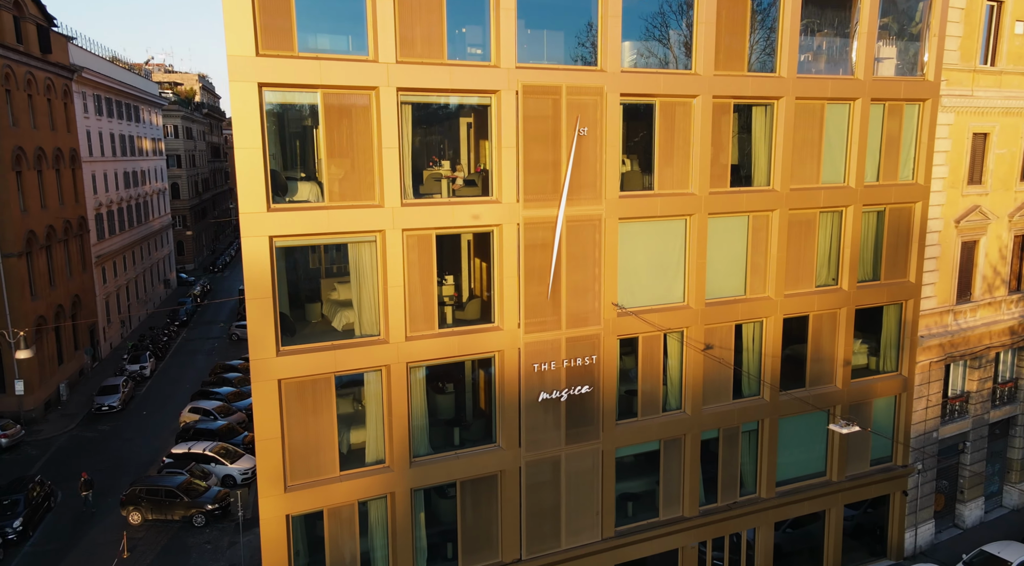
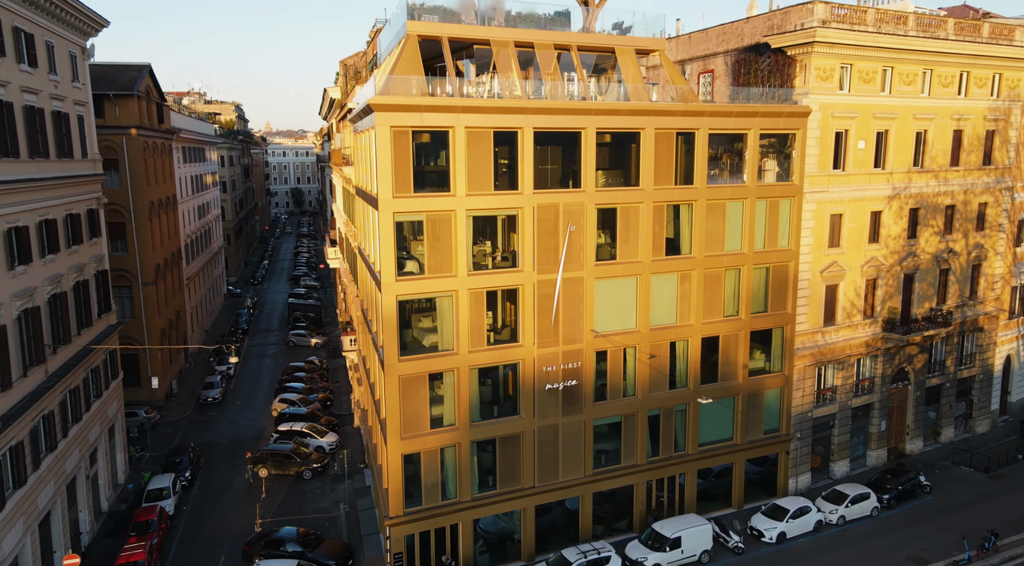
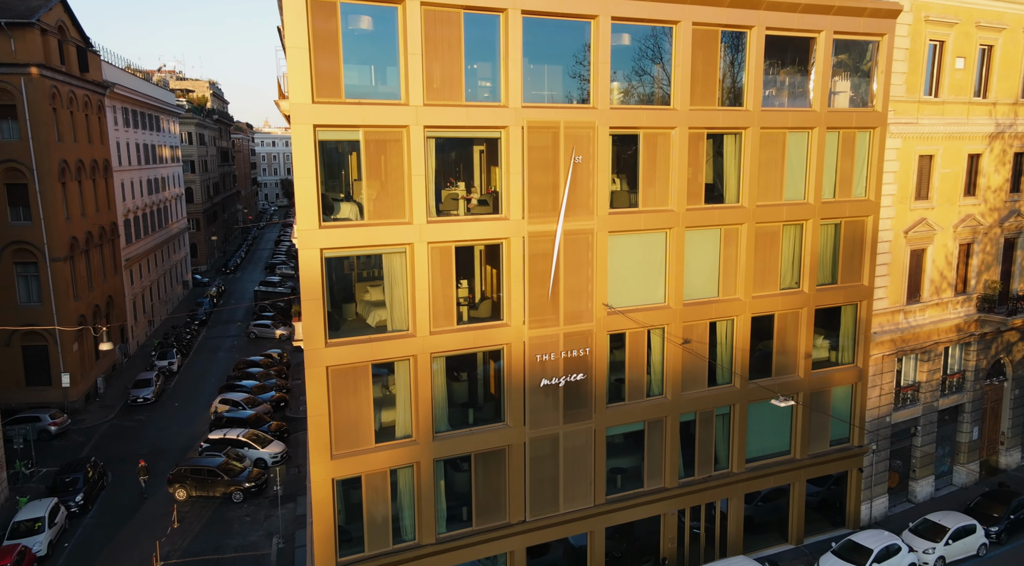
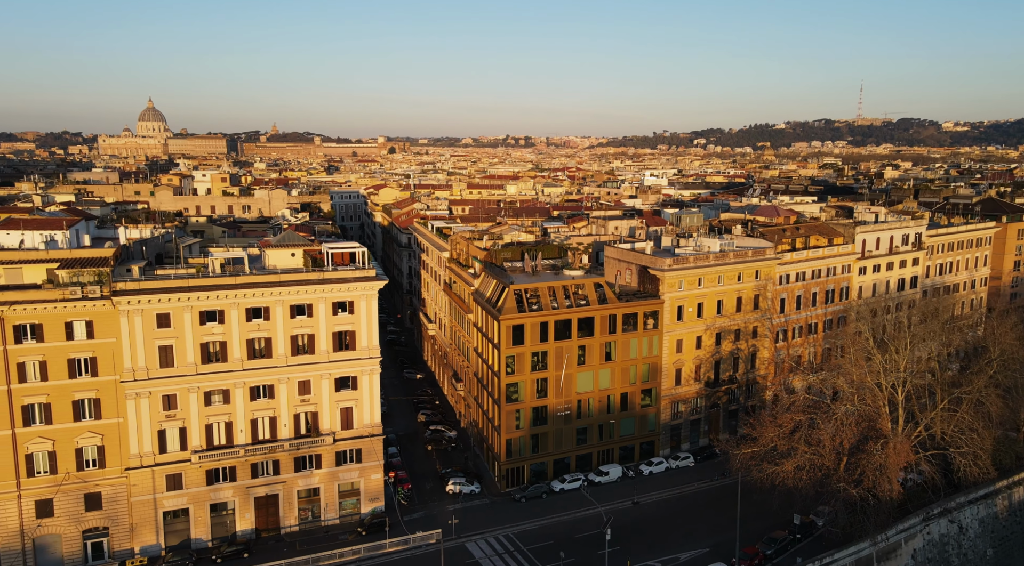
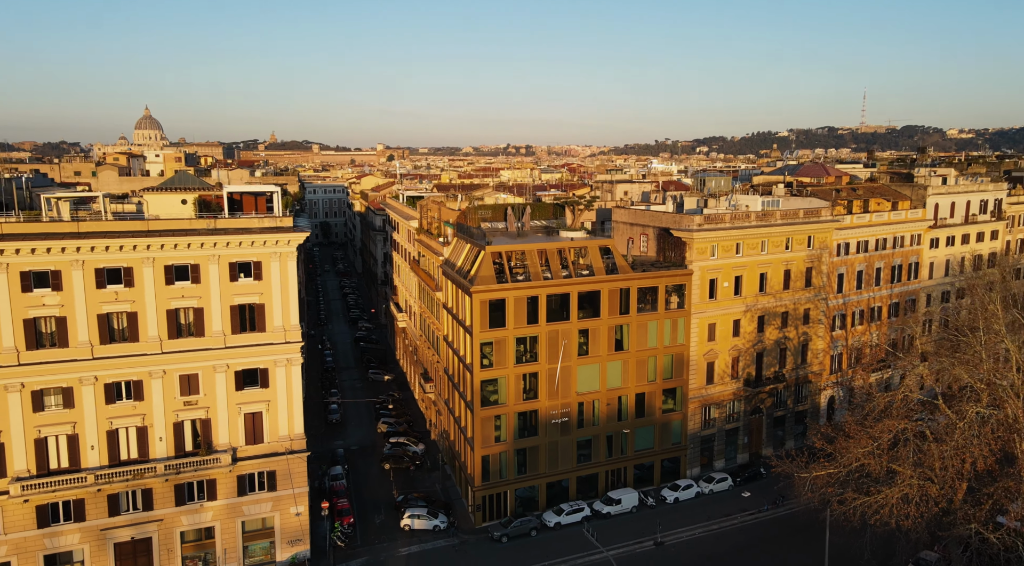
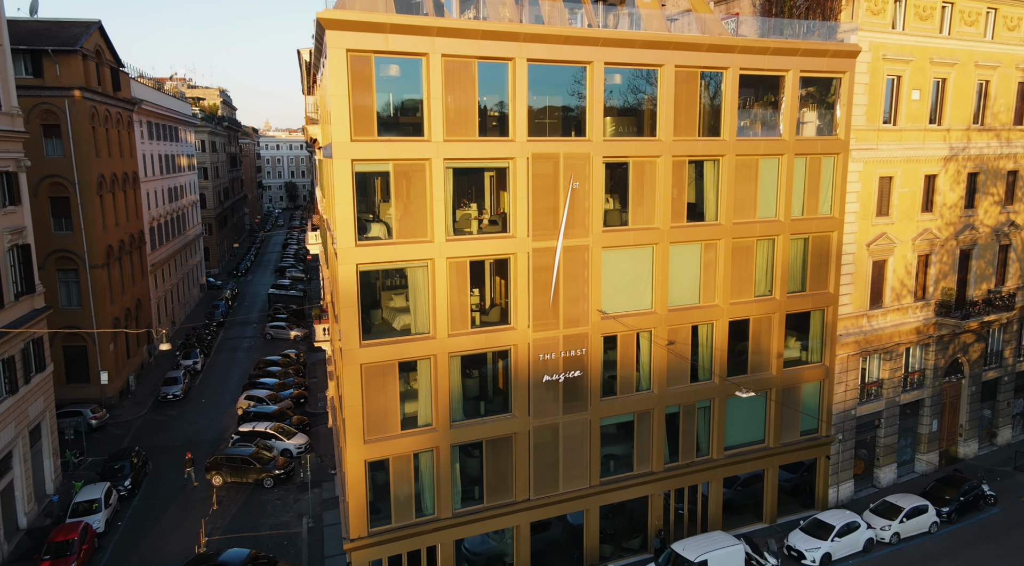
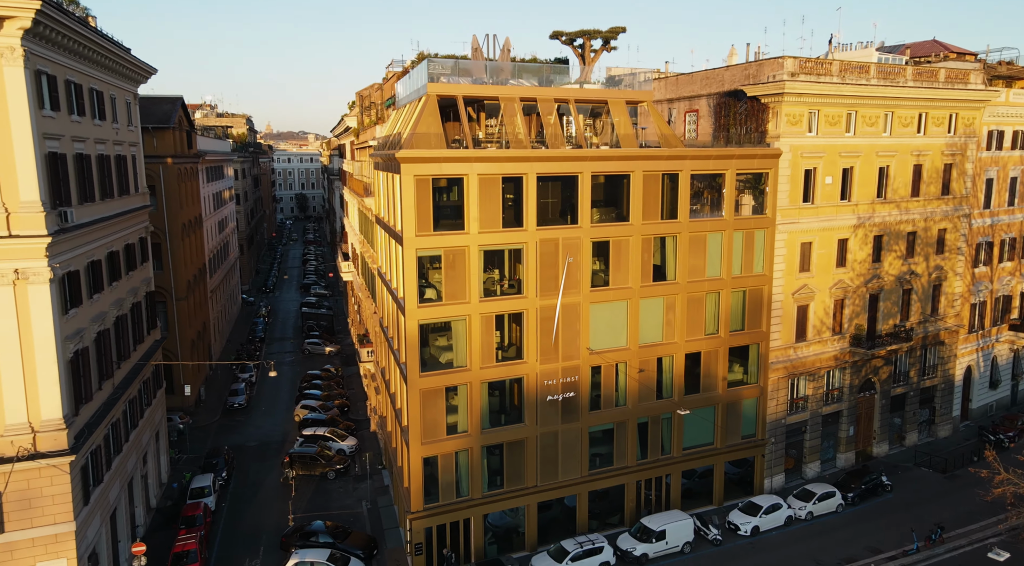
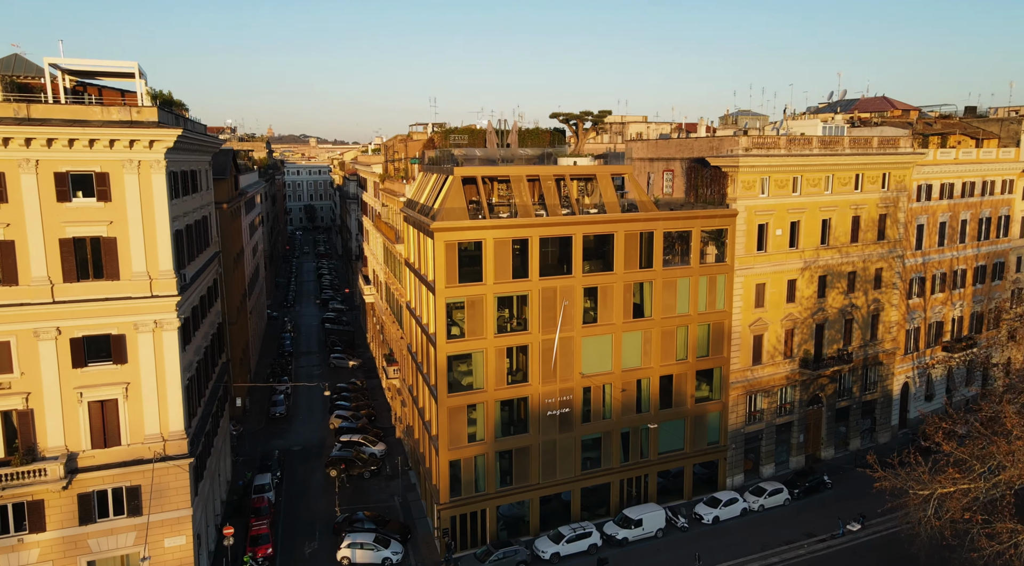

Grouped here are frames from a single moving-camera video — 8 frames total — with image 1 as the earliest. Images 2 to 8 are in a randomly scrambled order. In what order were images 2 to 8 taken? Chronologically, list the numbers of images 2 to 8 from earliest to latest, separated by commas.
3, 6, 2, 7, 8, 5, 4
